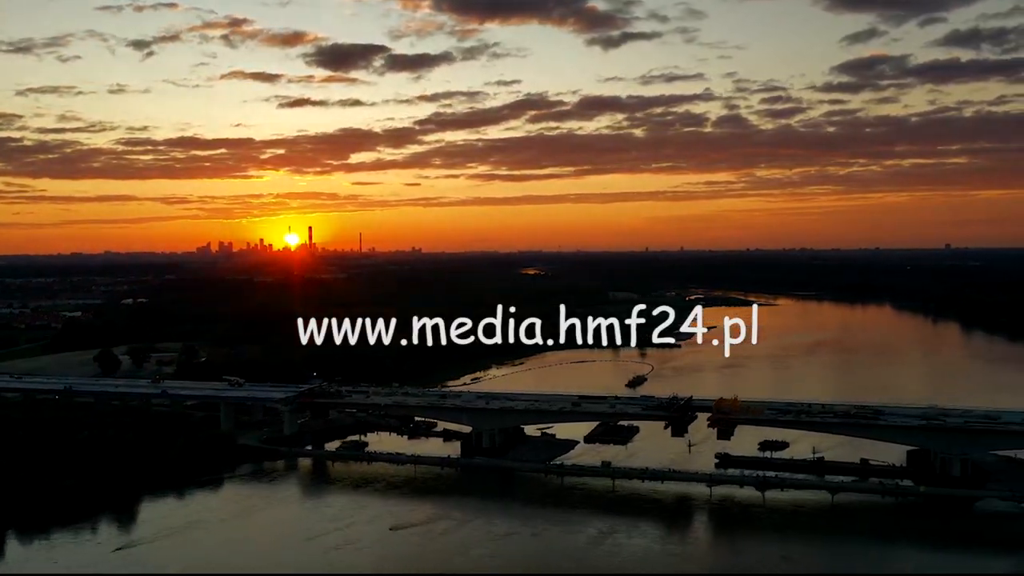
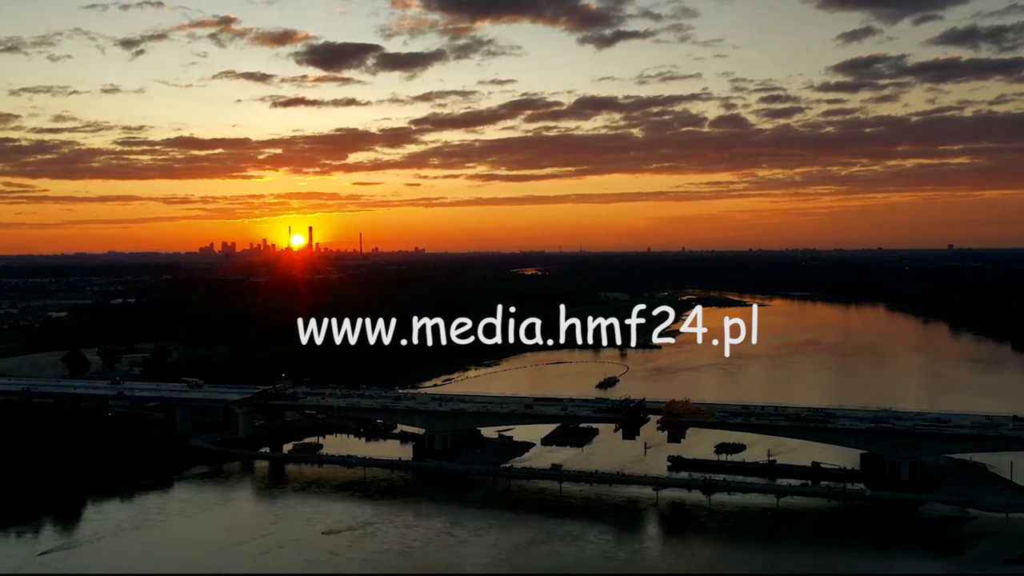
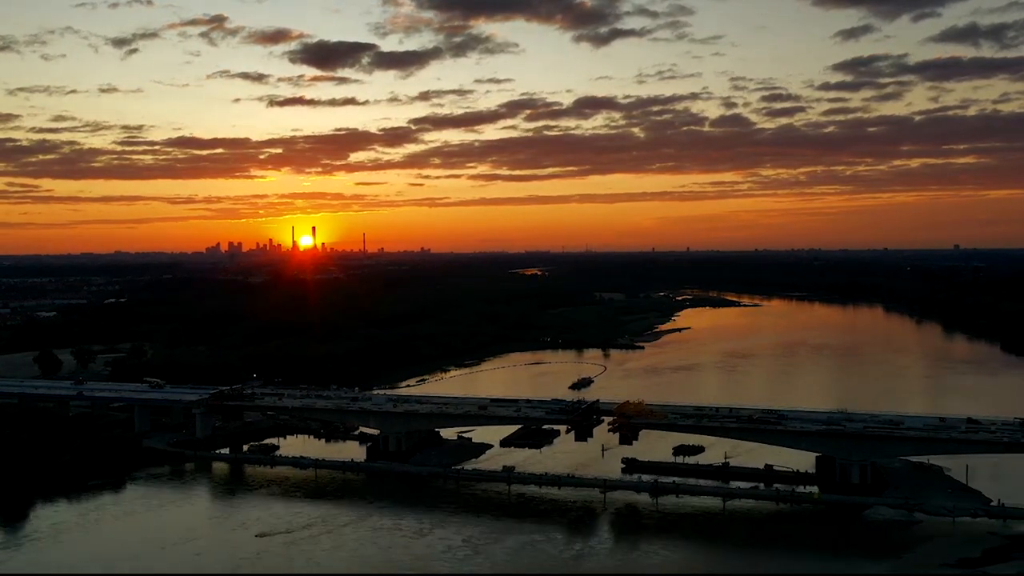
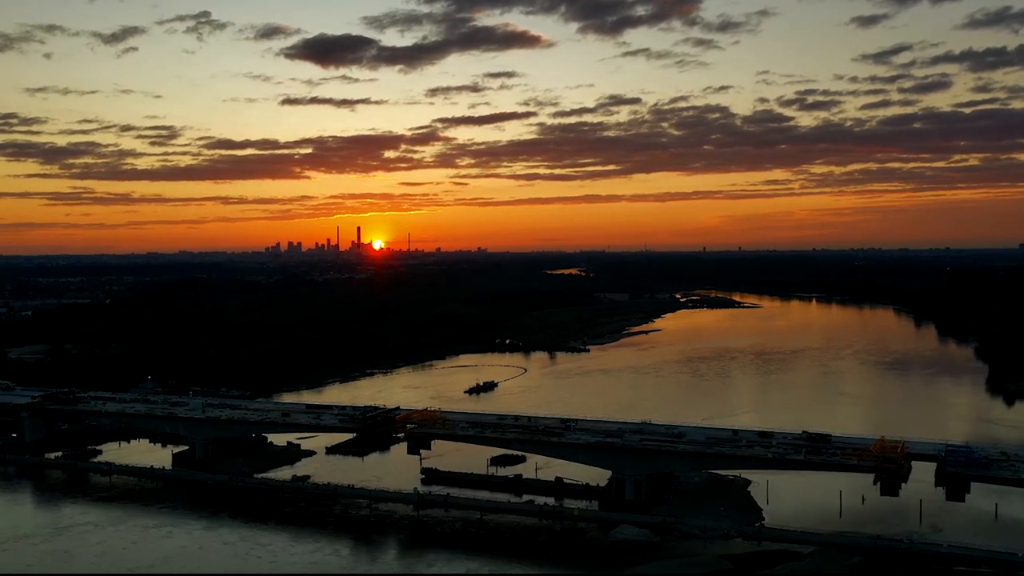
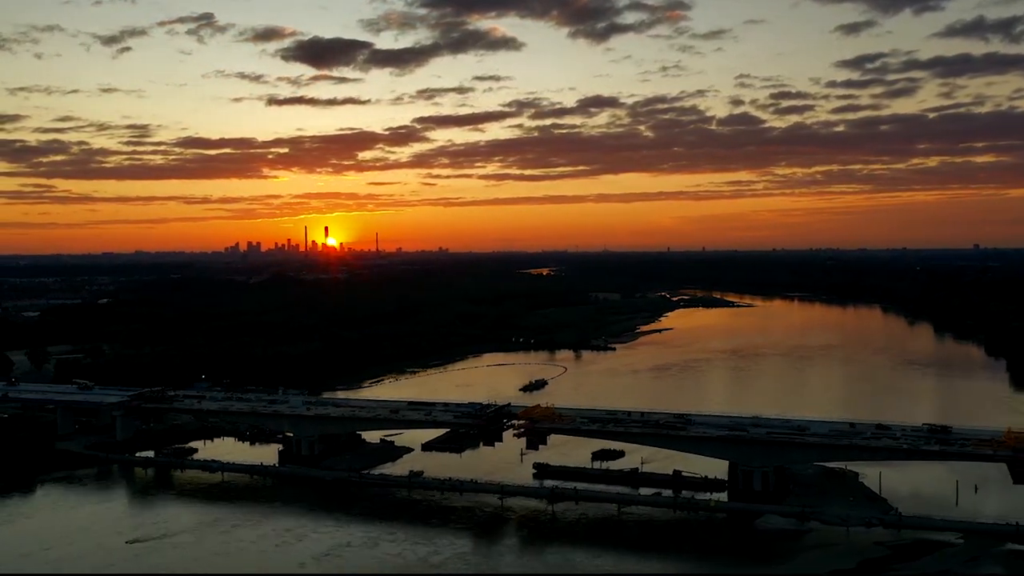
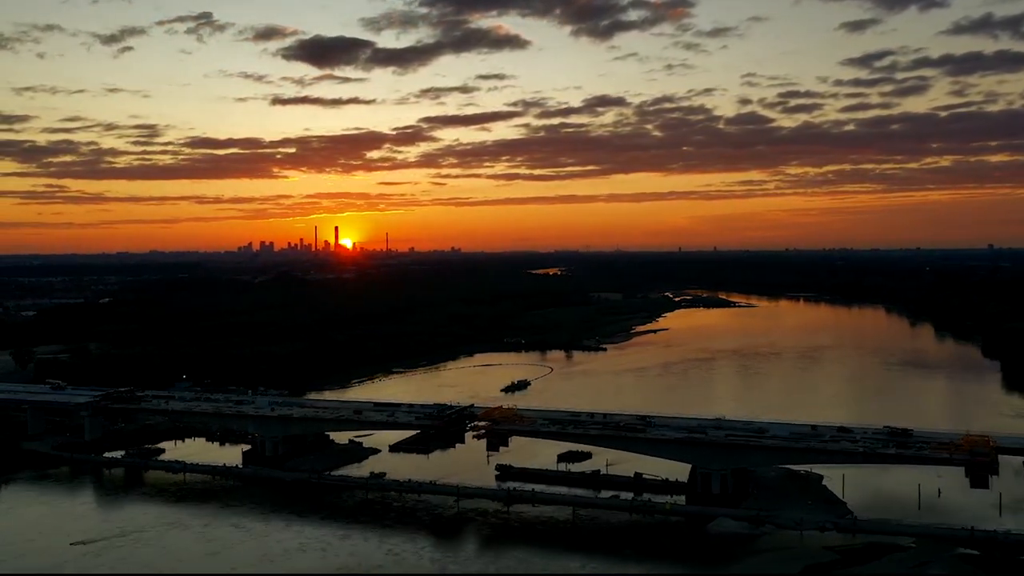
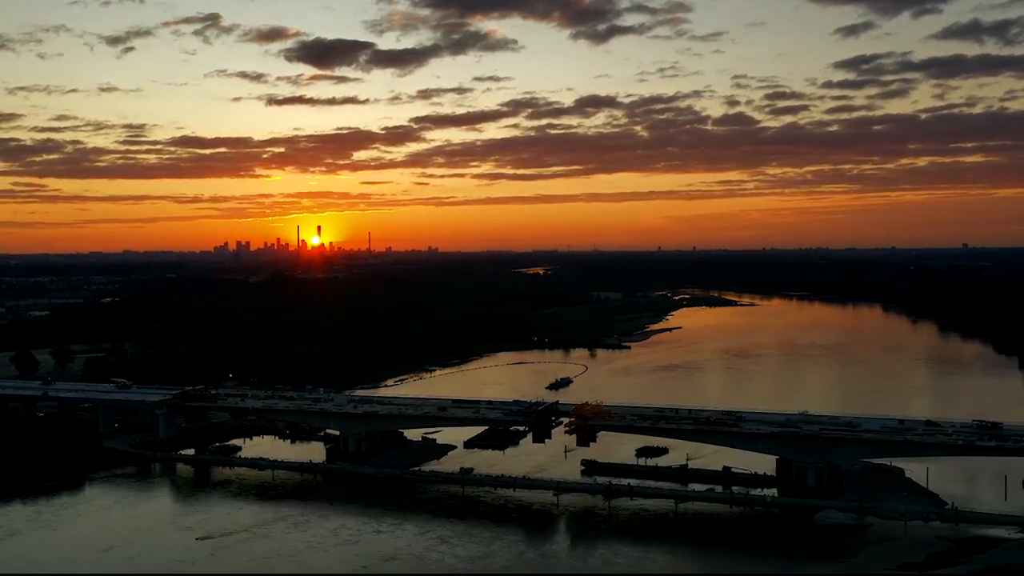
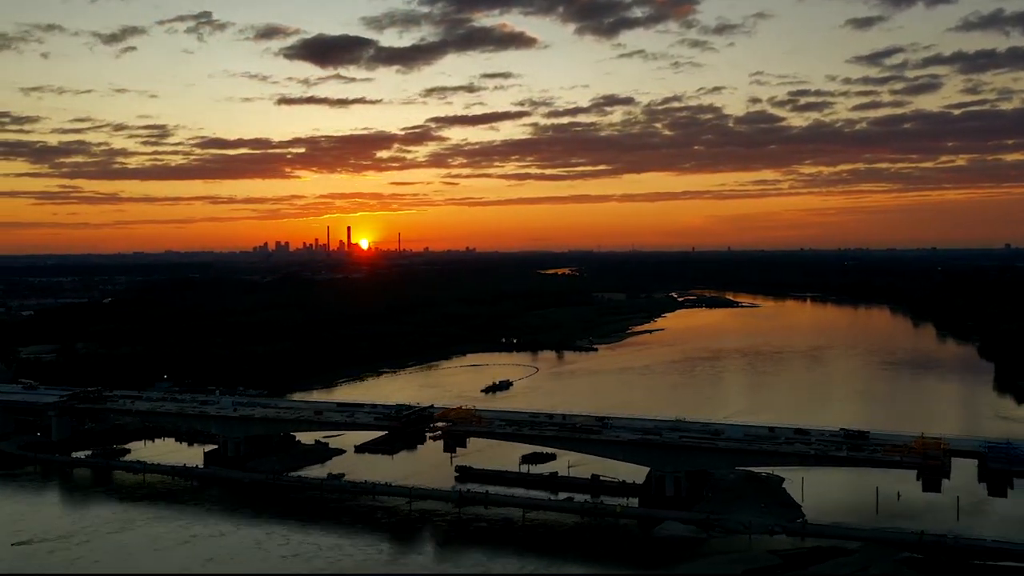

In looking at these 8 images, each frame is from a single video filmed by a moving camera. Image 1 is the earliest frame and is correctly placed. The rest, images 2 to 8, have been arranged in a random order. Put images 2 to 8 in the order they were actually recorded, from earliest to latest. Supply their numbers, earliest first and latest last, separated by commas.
2, 3, 7, 5, 6, 8, 4
